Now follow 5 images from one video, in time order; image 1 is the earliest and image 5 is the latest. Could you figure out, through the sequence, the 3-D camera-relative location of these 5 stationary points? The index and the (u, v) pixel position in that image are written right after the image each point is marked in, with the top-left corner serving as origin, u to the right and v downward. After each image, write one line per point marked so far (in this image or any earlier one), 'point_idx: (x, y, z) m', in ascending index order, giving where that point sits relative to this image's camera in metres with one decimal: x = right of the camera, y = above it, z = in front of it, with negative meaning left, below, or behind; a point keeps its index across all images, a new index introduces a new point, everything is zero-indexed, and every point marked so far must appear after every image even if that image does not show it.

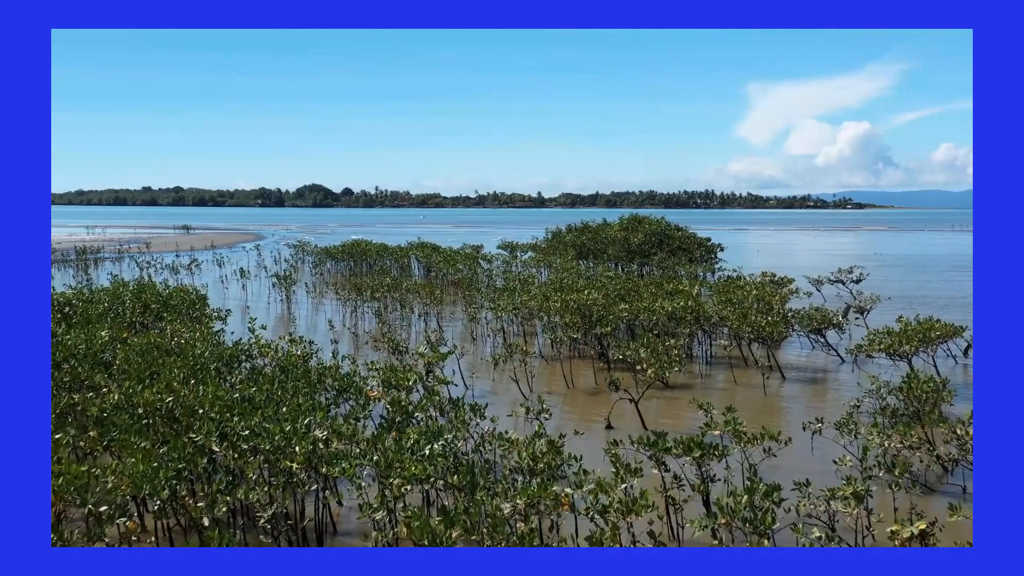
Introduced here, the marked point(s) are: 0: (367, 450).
0: (-2.0, -2.3, +8.6) m
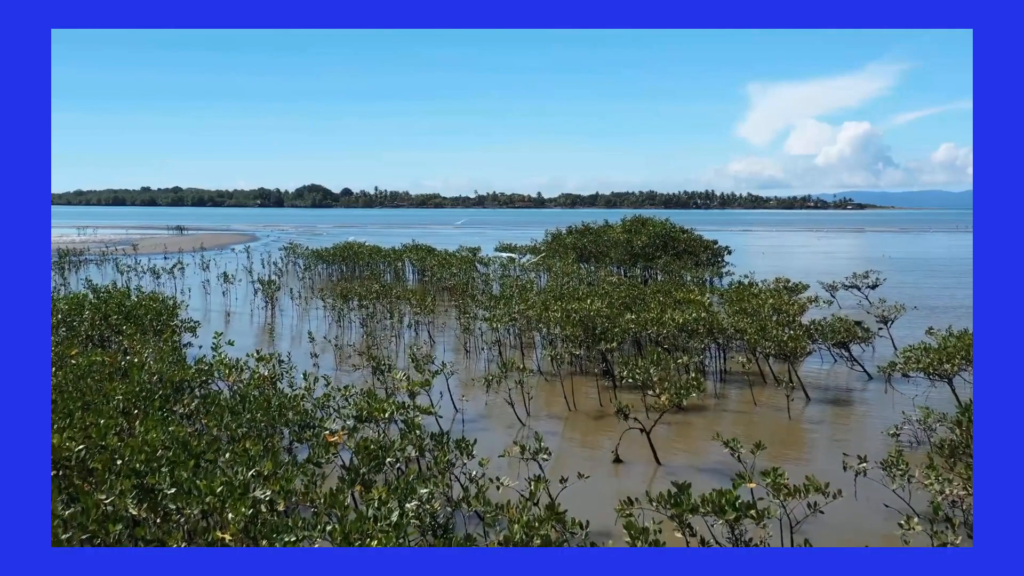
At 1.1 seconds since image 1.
0: (-2.1, -2.5, +6.9) m
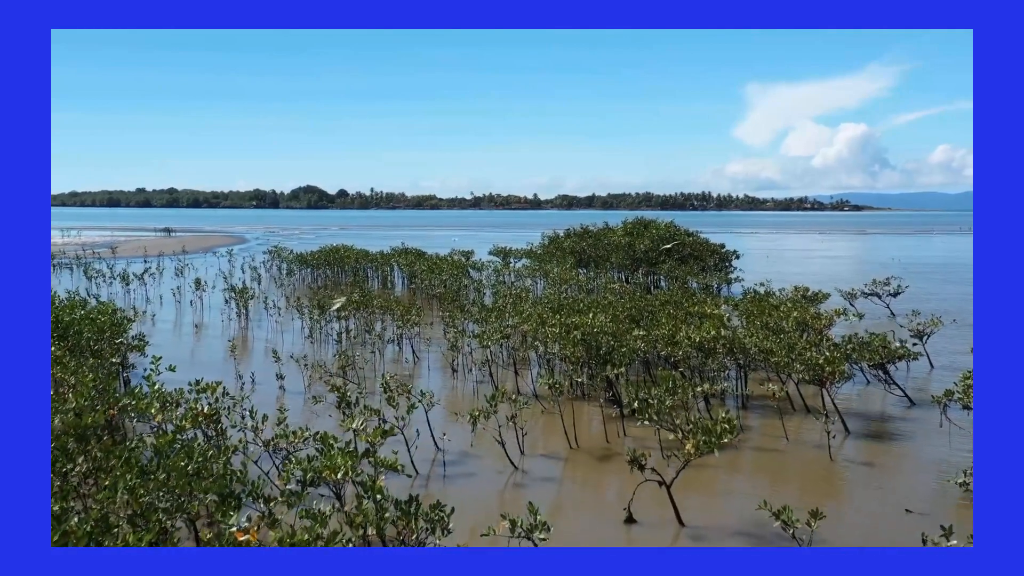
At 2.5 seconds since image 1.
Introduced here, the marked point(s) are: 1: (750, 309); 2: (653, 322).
0: (-2.3, -2.9, +4.6) m
1: (+7.6, -0.7, +19.8) m
2: (+4.2, -1.0, +18.3) m
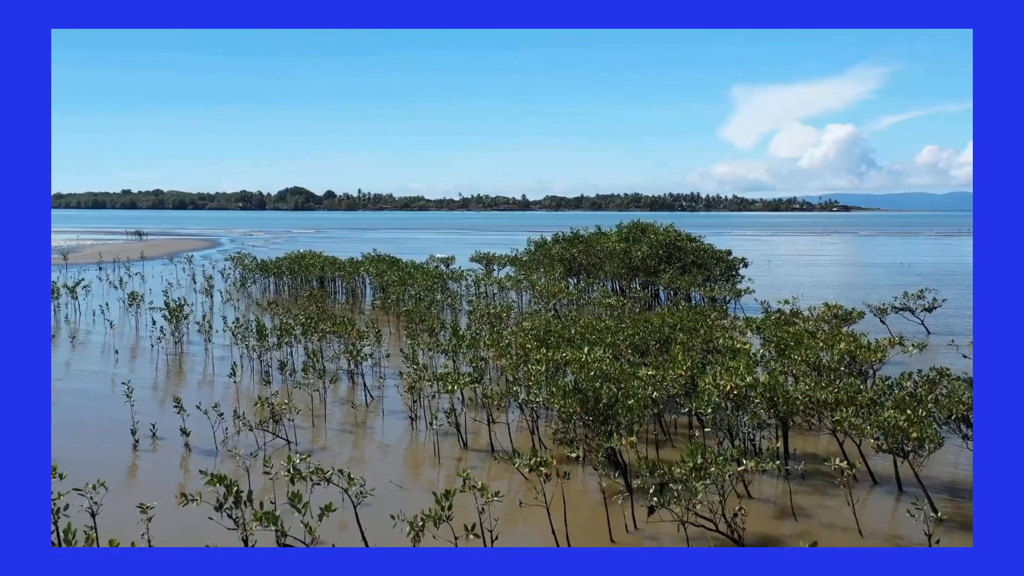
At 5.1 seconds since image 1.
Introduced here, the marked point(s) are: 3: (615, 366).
0: (-2.6, -3.5, +0.7) m
1: (+7.0, -1.3, +16.1) m
2: (+3.6, -1.6, +14.5) m
3: (+2.2, -1.7, +13.5) m
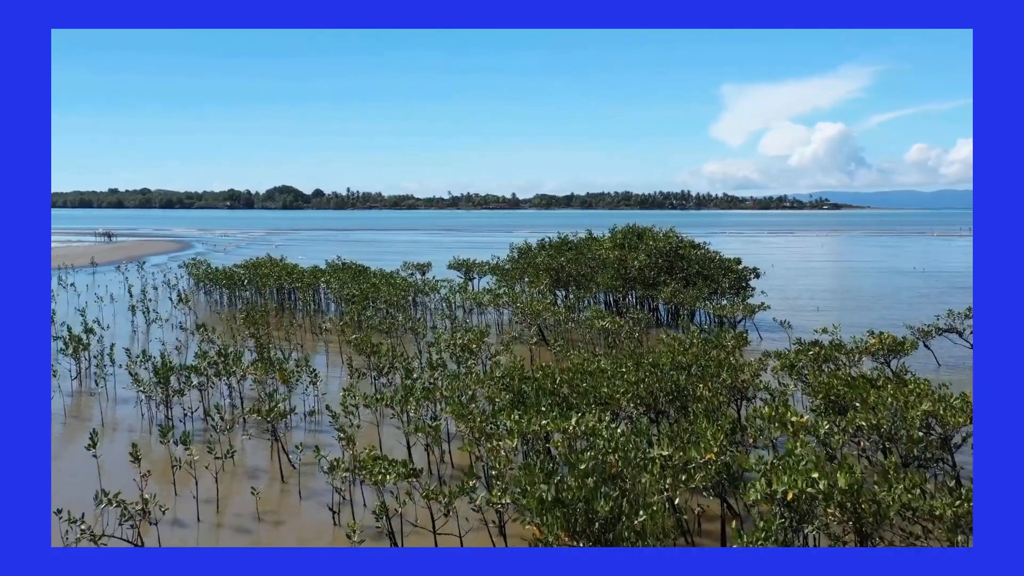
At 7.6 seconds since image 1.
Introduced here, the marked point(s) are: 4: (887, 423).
0: (-3.1, -4.2, -3.4) m
1: (+6.3, -1.9, +12.1) m
2: (+2.9, -2.3, +10.5) m
3: (+1.6, -2.4, +9.5) m
4: (+6.3, -2.2, +10.3) m
